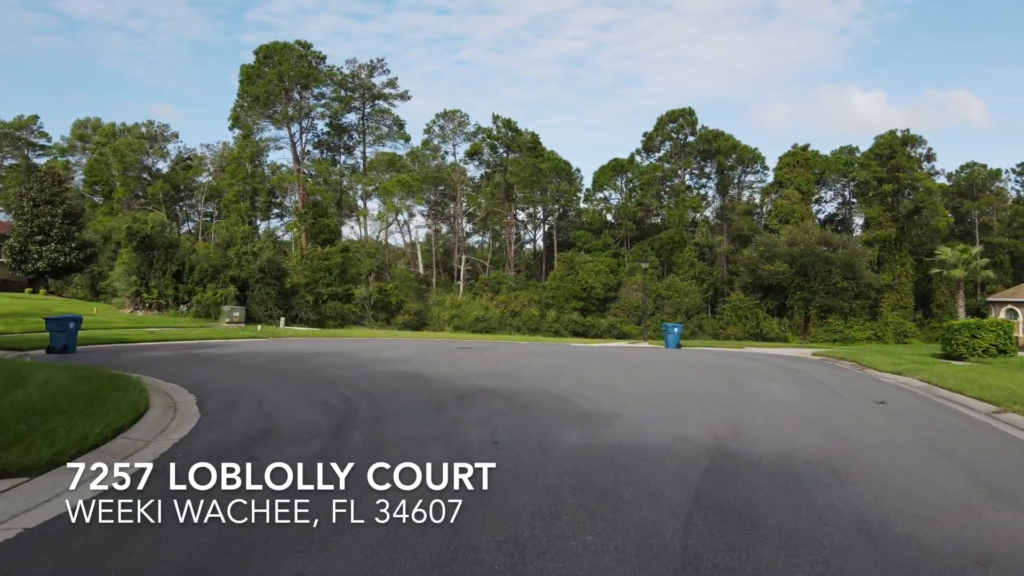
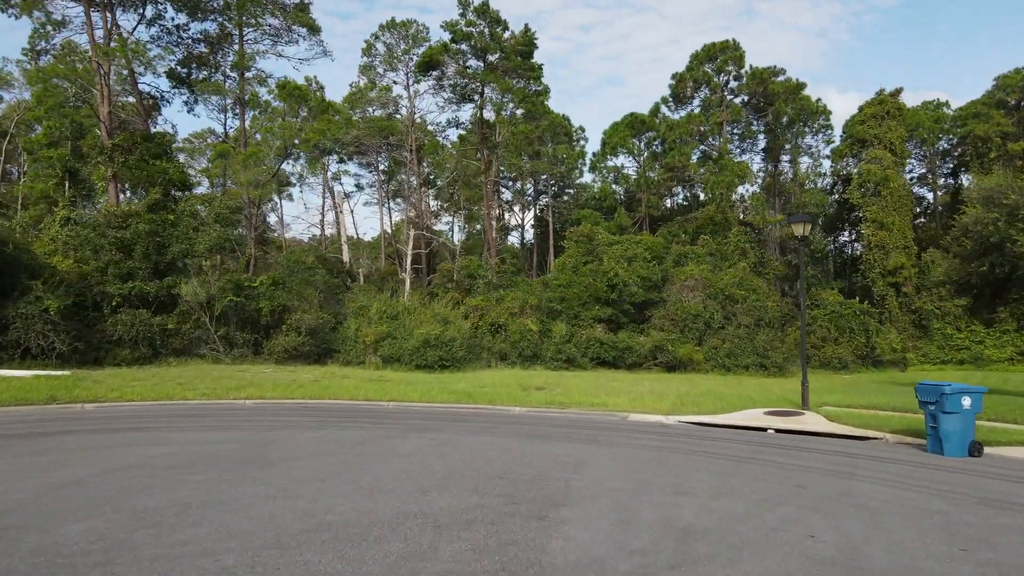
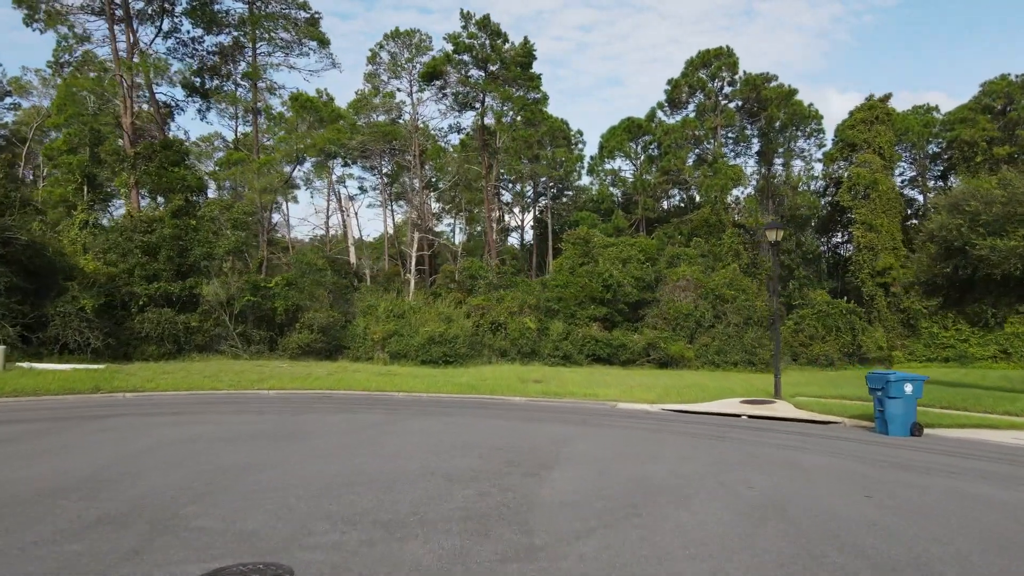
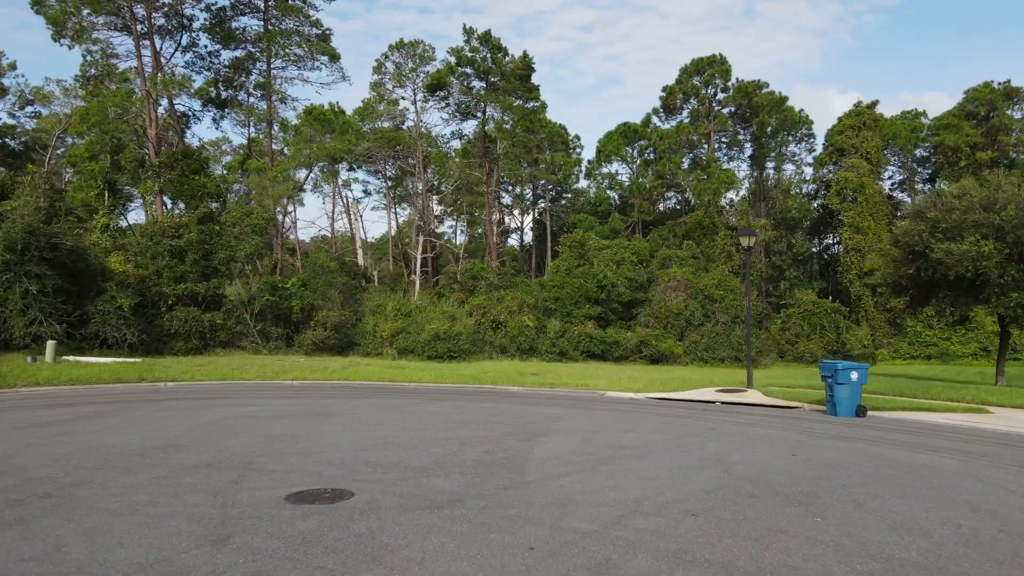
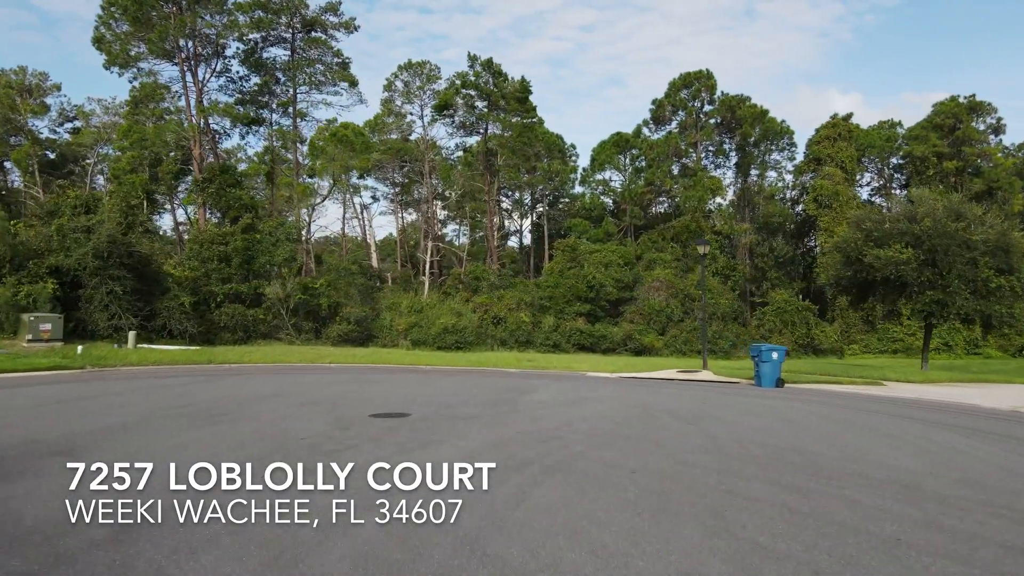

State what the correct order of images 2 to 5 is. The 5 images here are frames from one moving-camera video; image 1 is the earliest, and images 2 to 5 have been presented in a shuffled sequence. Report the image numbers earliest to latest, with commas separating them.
5, 4, 3, 2
